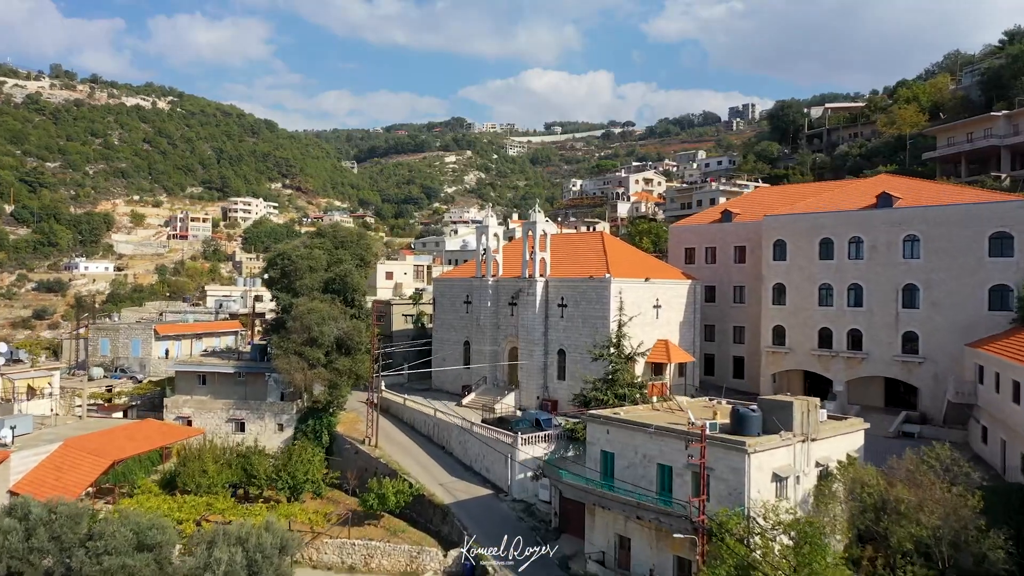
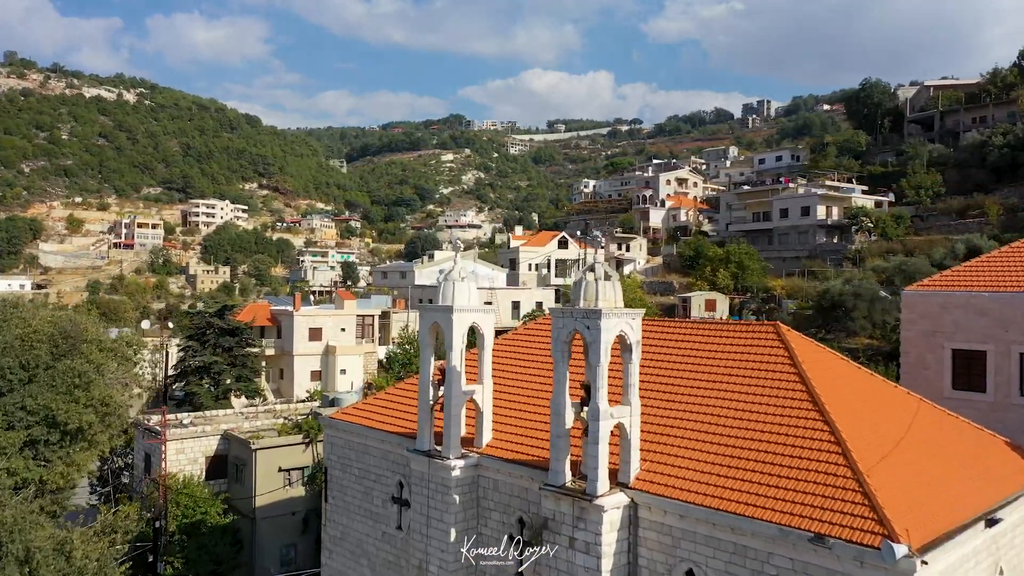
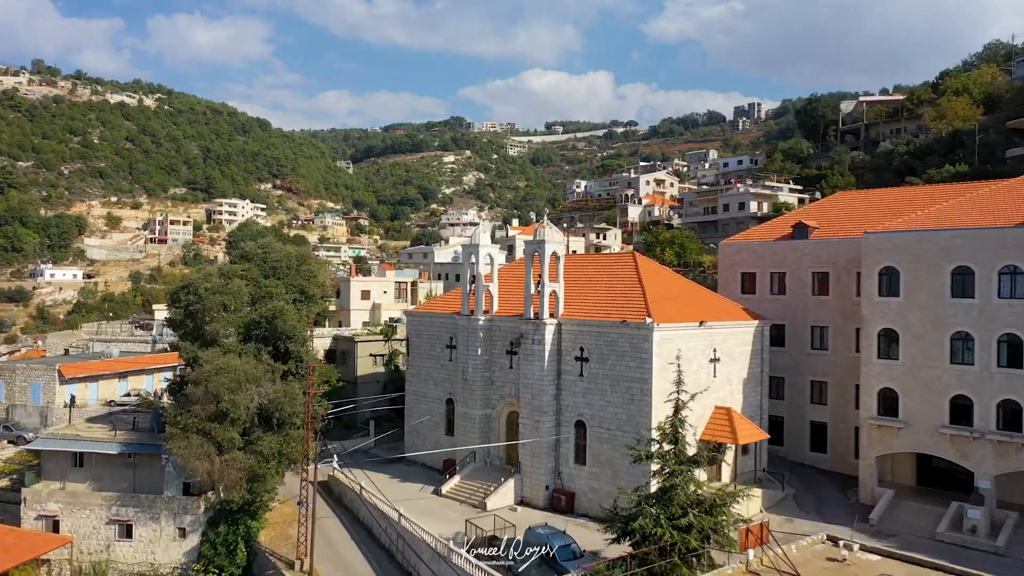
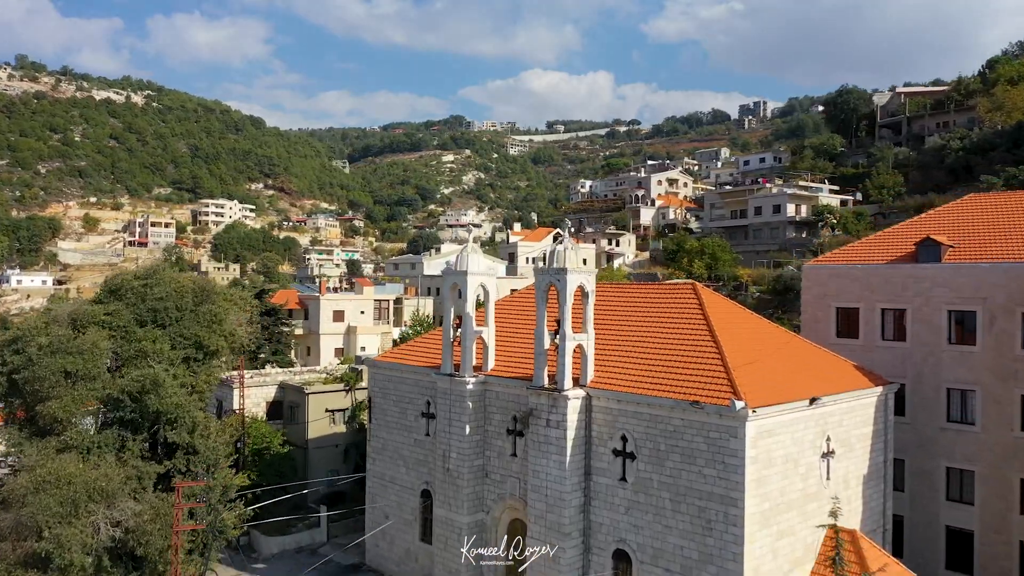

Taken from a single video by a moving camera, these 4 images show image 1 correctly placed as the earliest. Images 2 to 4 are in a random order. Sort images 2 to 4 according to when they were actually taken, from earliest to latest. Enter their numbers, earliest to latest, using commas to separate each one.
3, 4, 2
